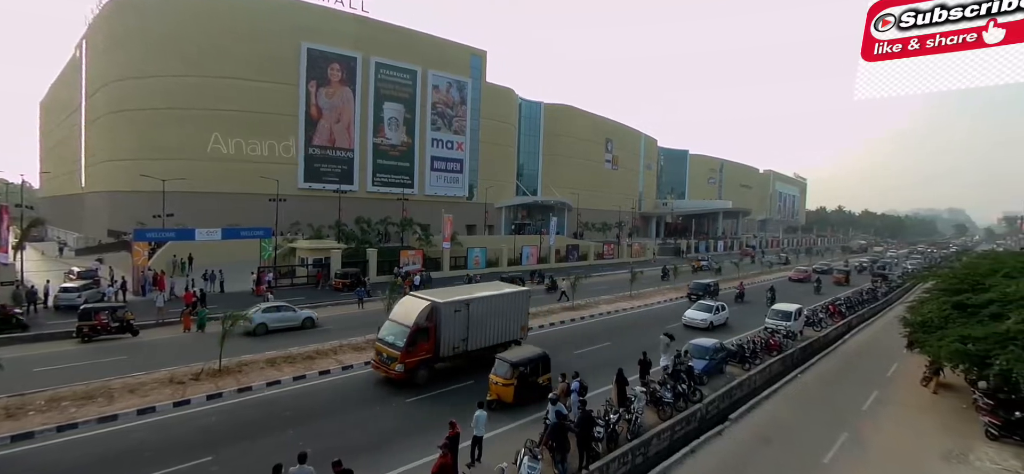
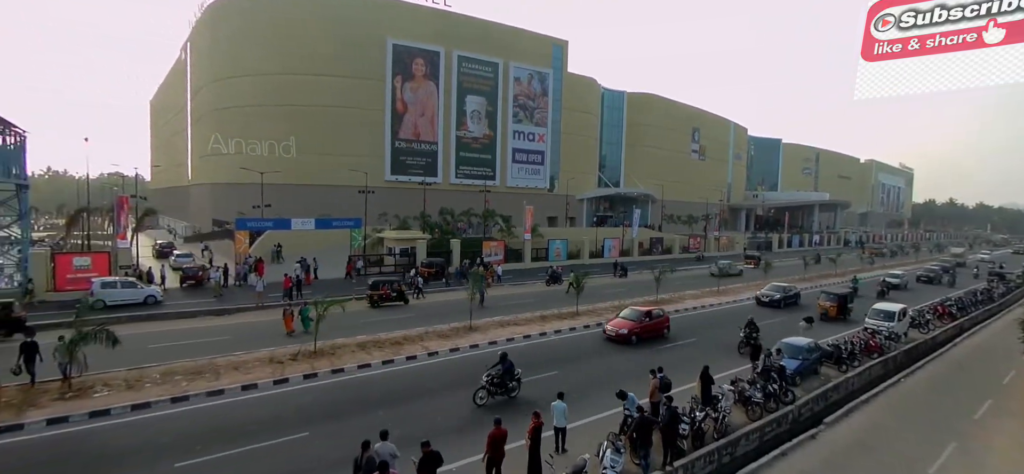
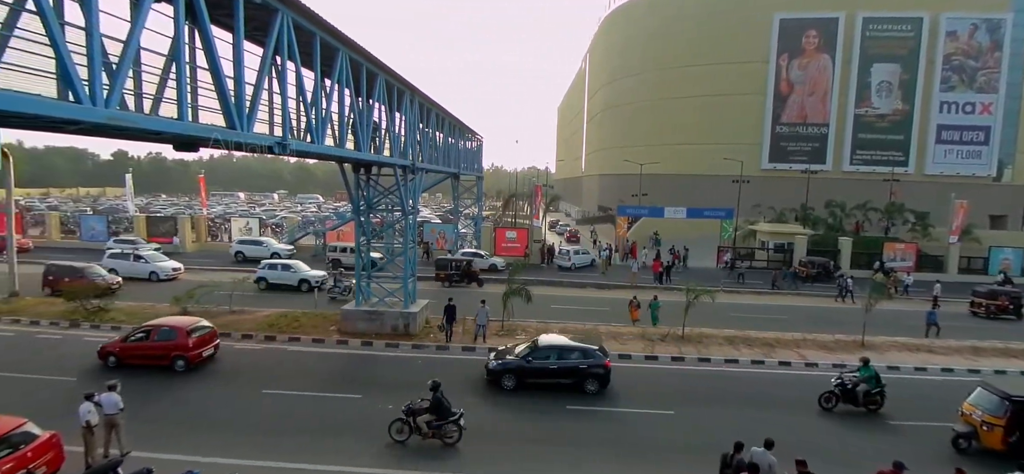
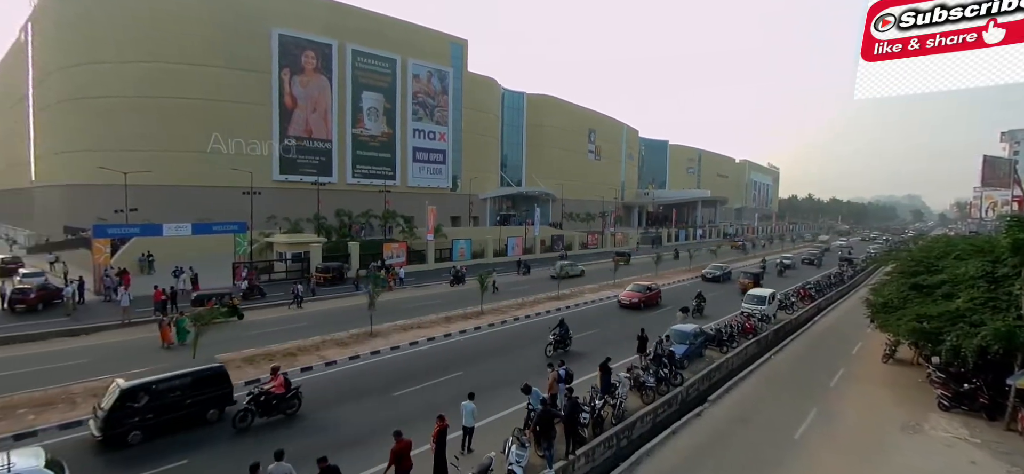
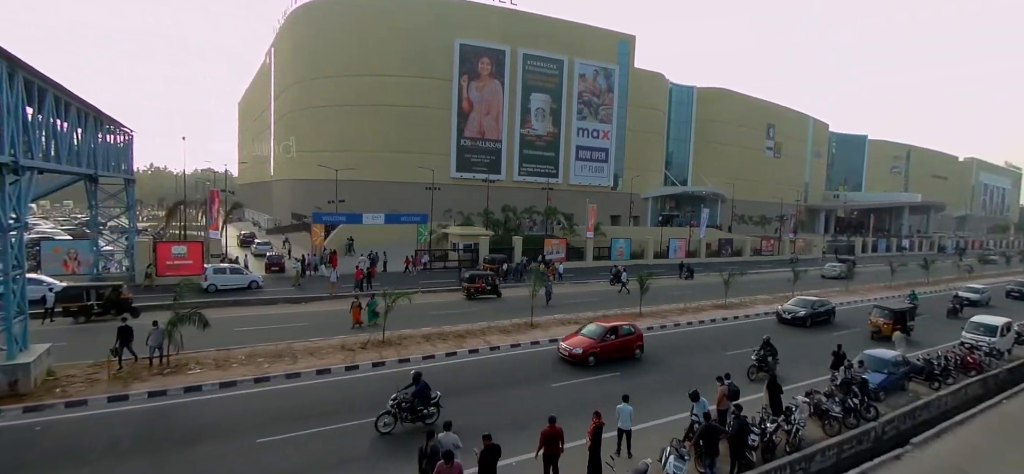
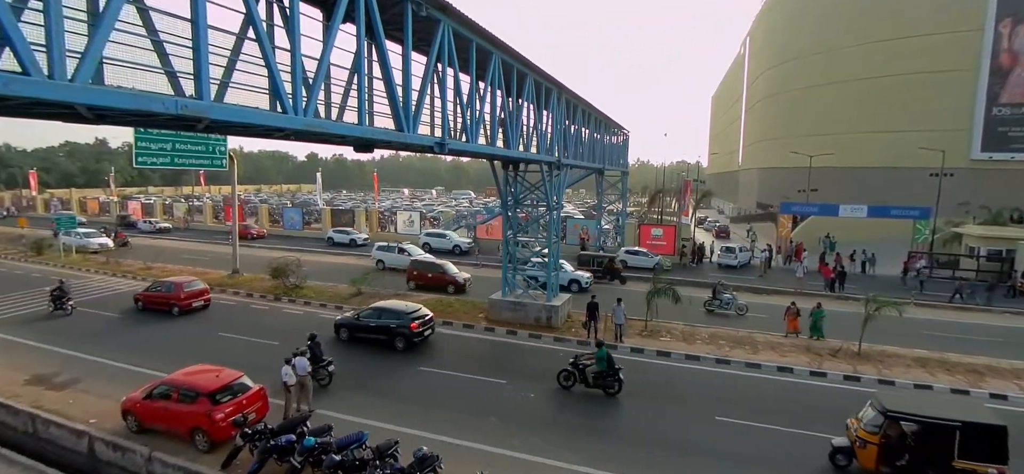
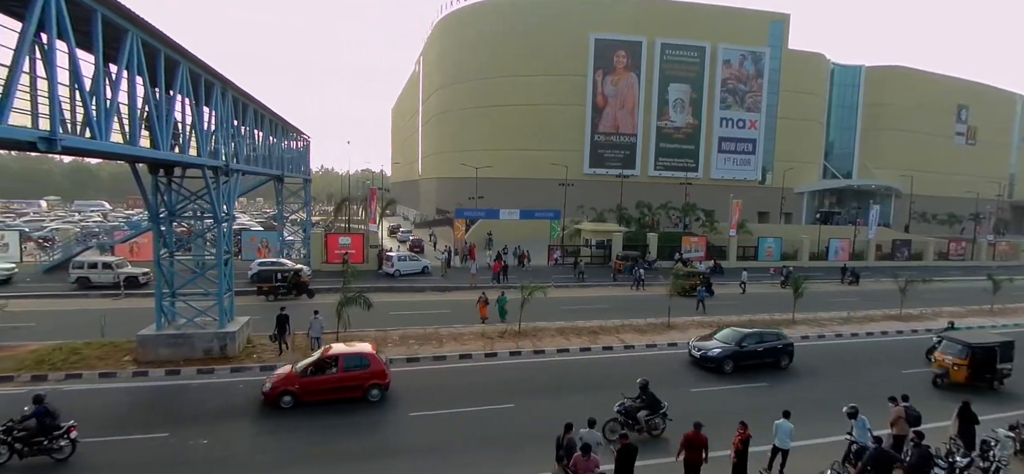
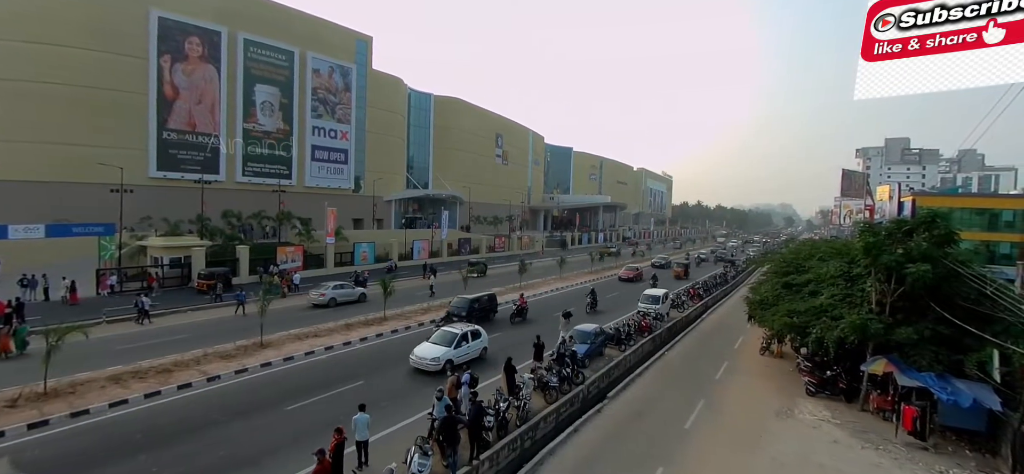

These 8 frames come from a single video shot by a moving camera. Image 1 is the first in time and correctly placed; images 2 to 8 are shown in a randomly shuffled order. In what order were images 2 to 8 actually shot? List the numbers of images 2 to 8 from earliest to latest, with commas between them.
8, 4, 2, 5, 7, 3, 6
